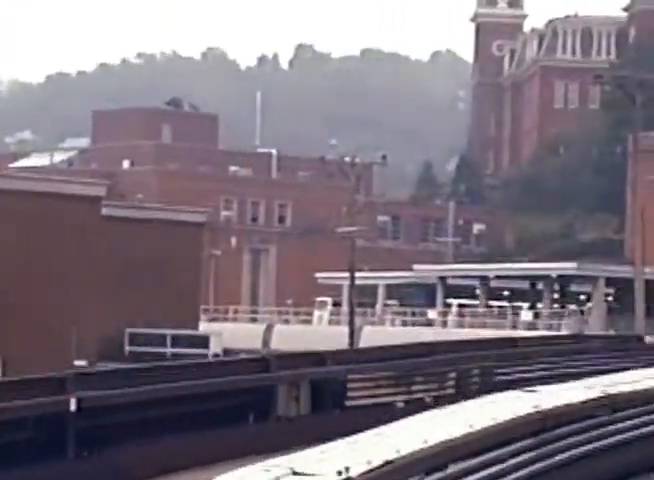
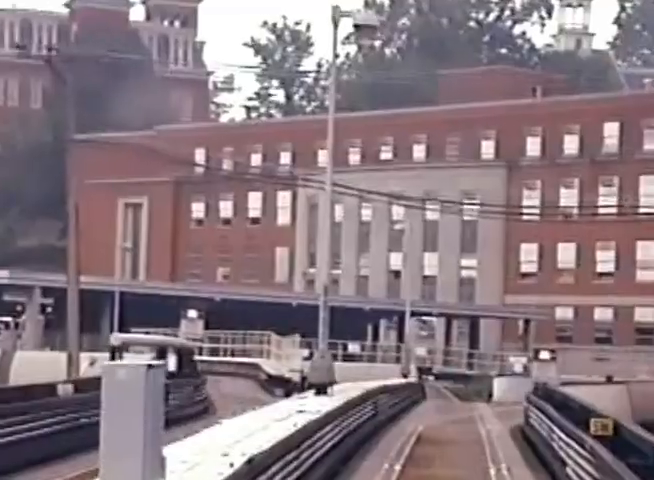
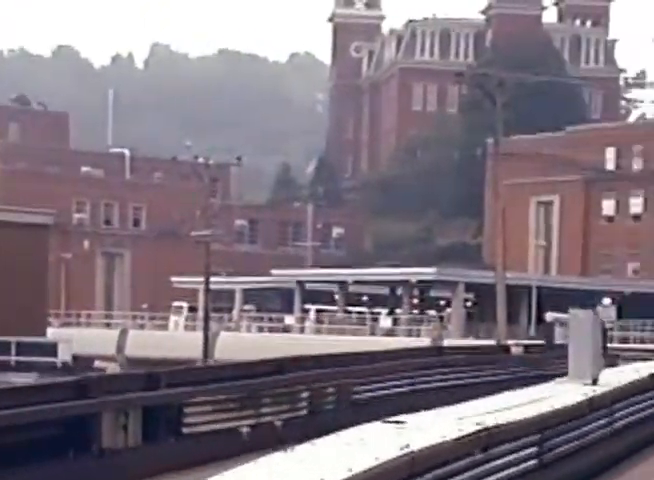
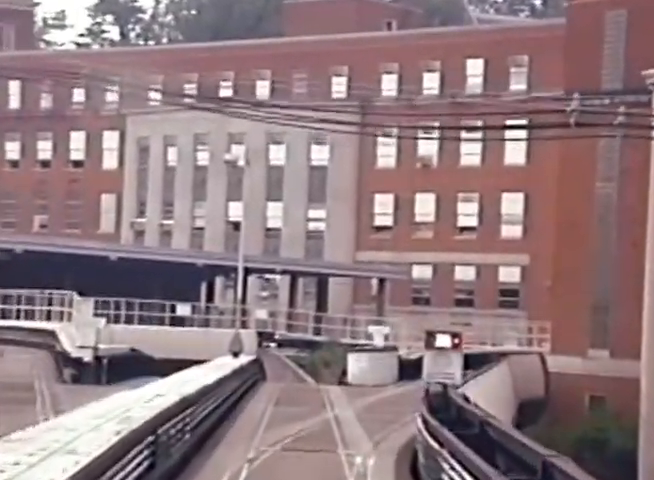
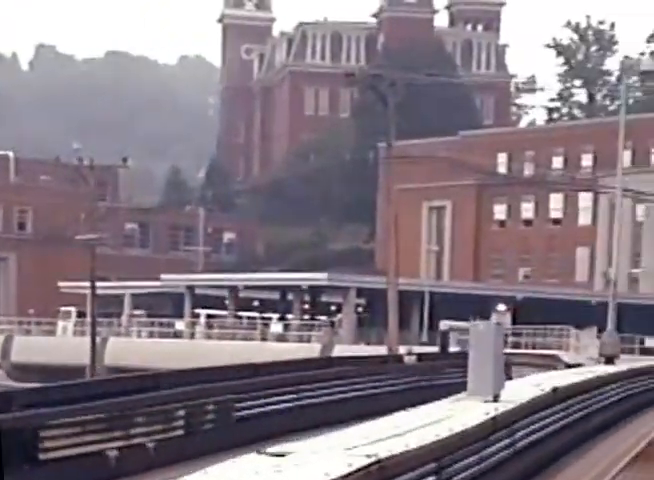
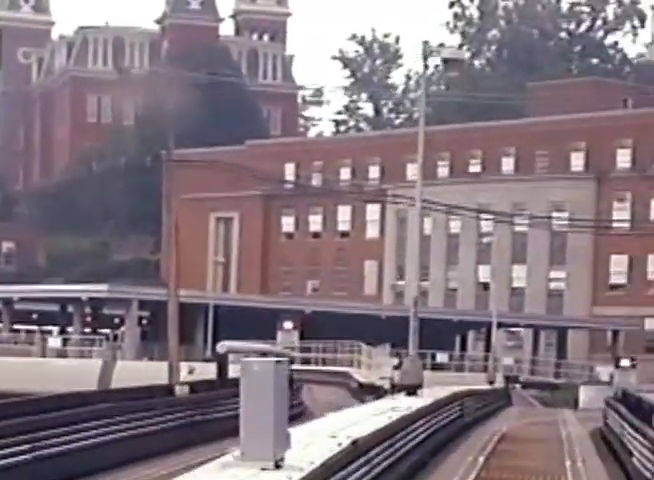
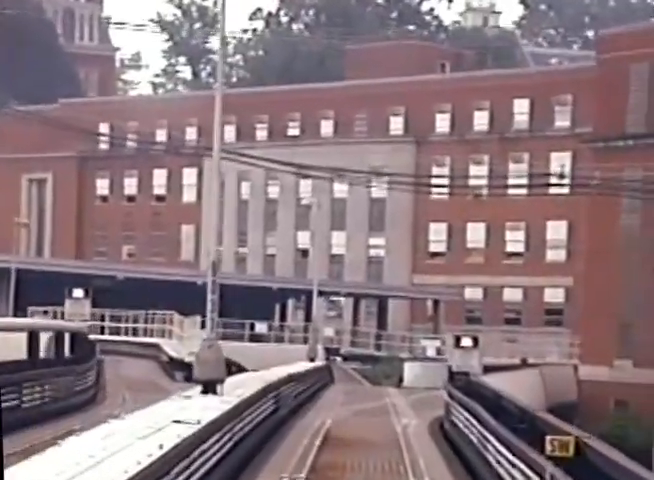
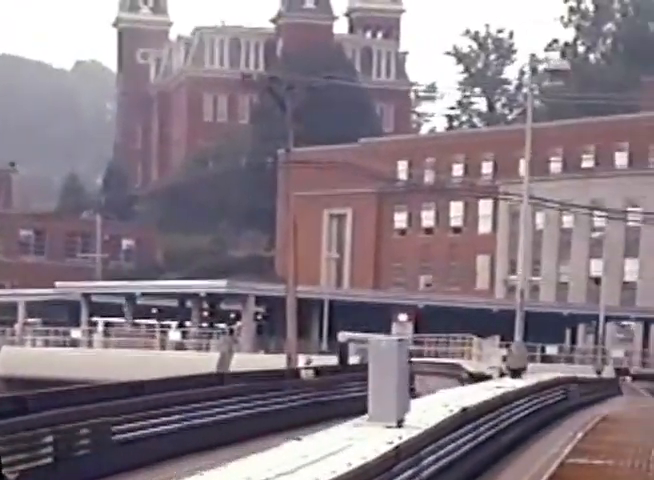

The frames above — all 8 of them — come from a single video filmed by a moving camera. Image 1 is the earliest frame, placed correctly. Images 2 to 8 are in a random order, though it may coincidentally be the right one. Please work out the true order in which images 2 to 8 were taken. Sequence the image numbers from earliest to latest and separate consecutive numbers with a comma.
3, 5, 8, 6, 2, 7, 4
